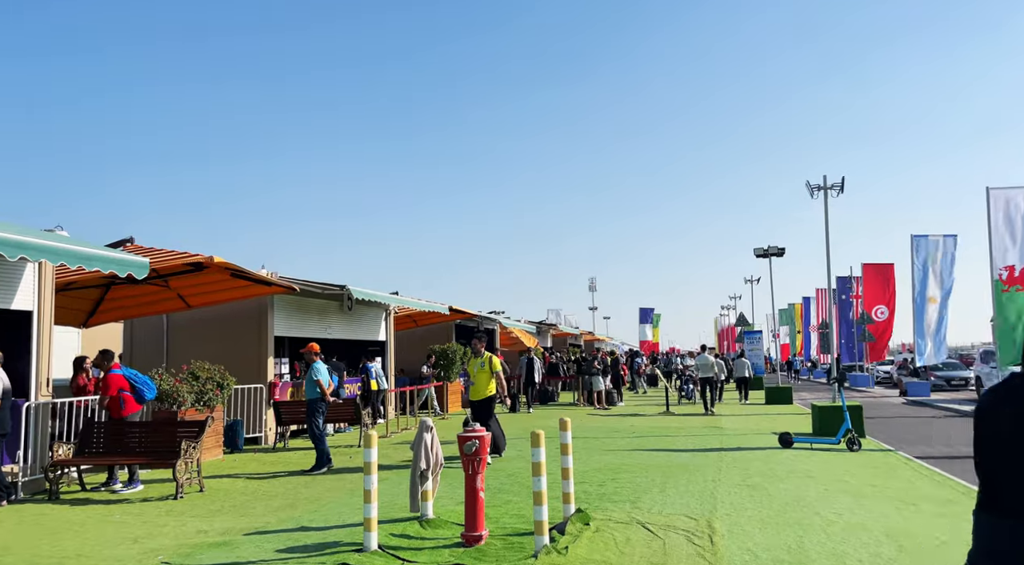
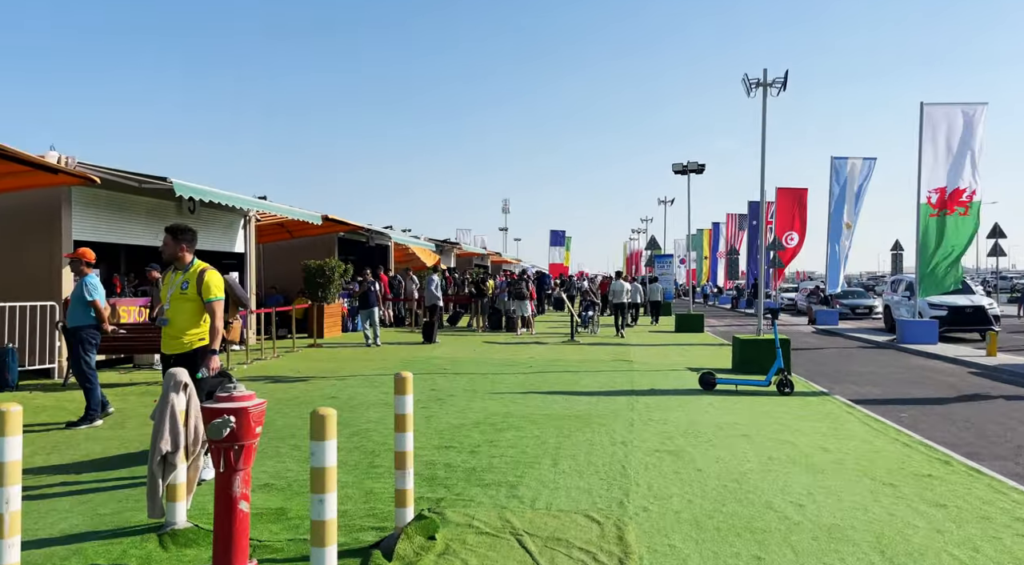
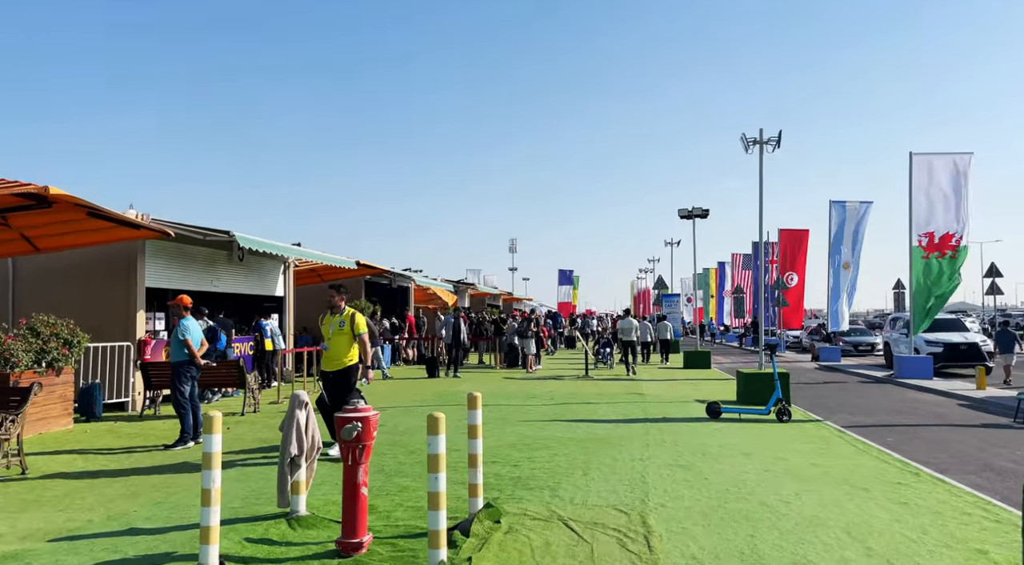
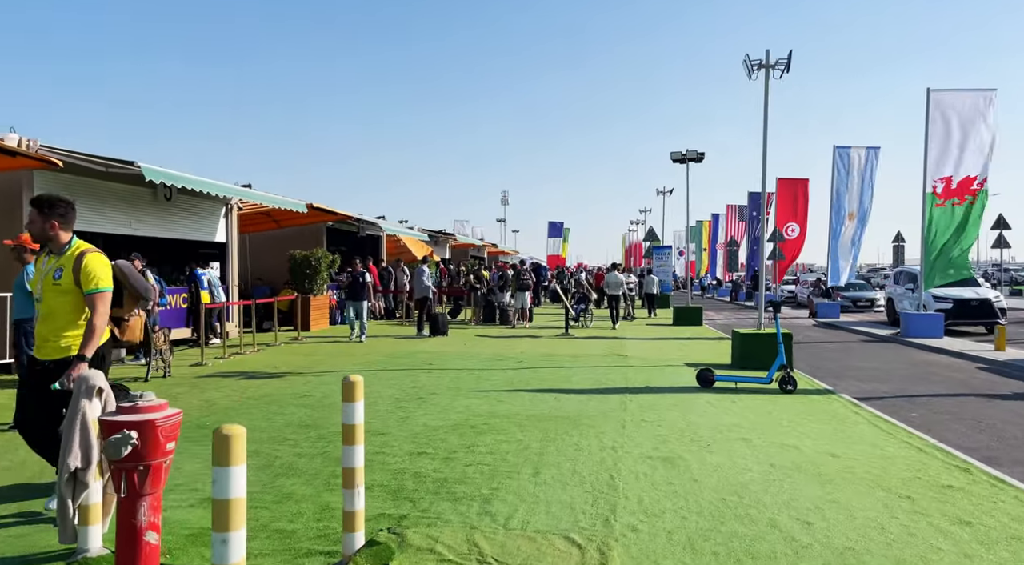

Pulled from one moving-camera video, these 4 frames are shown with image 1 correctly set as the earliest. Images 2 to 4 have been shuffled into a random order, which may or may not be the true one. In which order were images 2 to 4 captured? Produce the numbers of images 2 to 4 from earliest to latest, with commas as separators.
3, 2, 4
